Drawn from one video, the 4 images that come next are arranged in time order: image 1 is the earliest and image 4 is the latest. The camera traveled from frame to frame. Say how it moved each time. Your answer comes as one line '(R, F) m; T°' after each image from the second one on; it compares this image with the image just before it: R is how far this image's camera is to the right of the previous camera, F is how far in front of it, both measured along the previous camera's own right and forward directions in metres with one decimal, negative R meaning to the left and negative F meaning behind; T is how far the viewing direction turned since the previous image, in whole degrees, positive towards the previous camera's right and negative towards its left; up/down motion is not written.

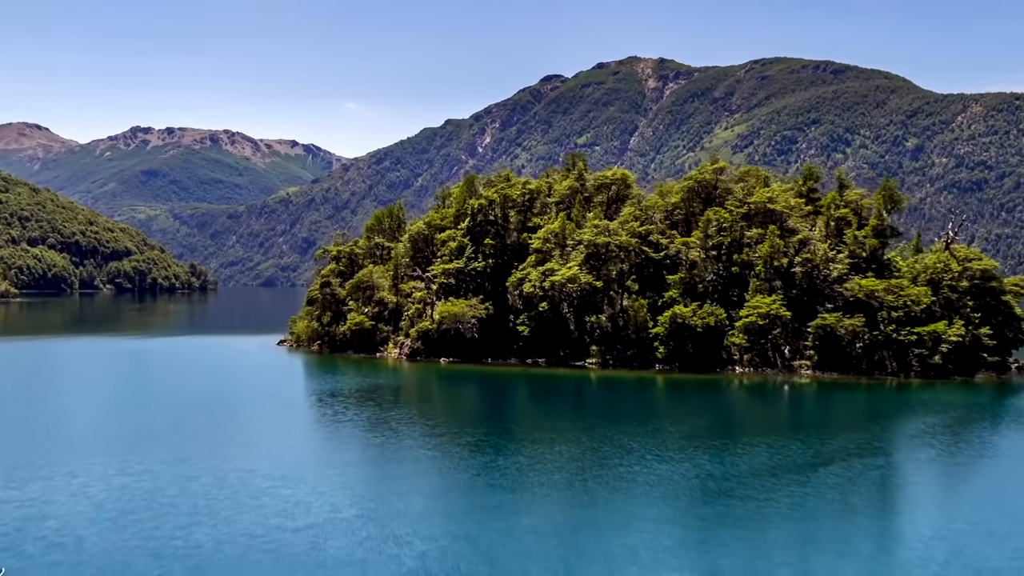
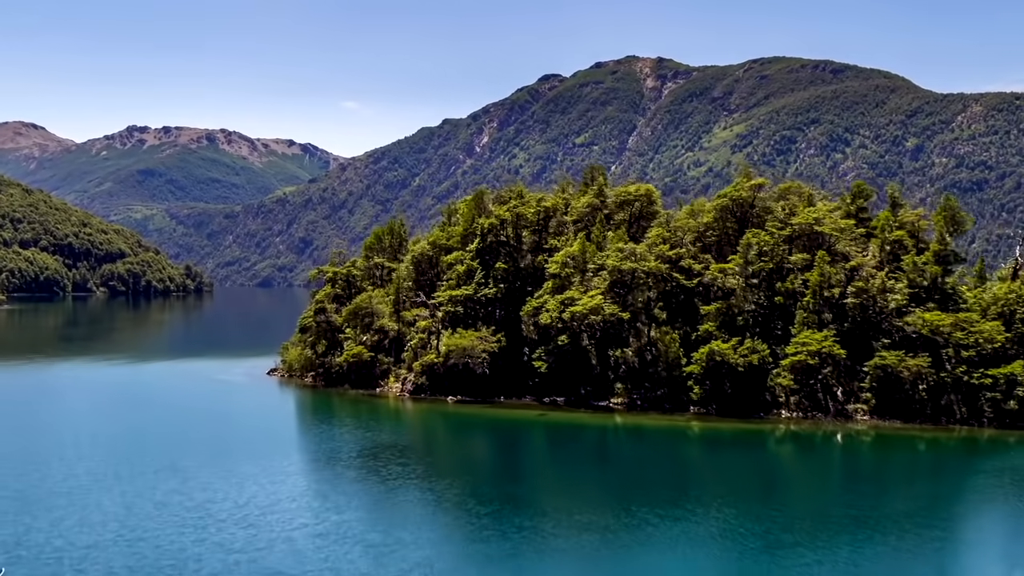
(-1.5, +9.5) m; 0°
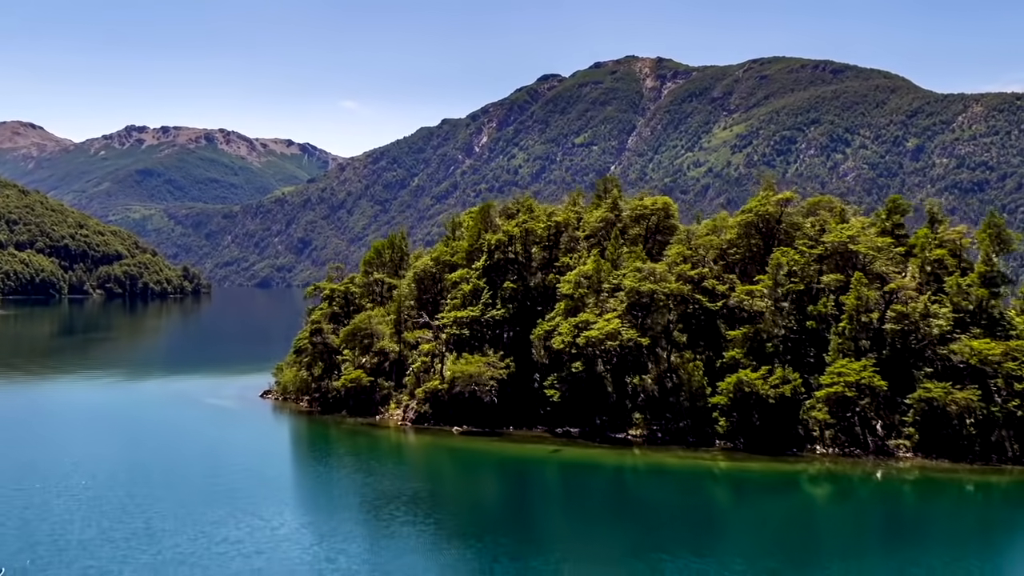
(-0.9, +5.8) m; 0°
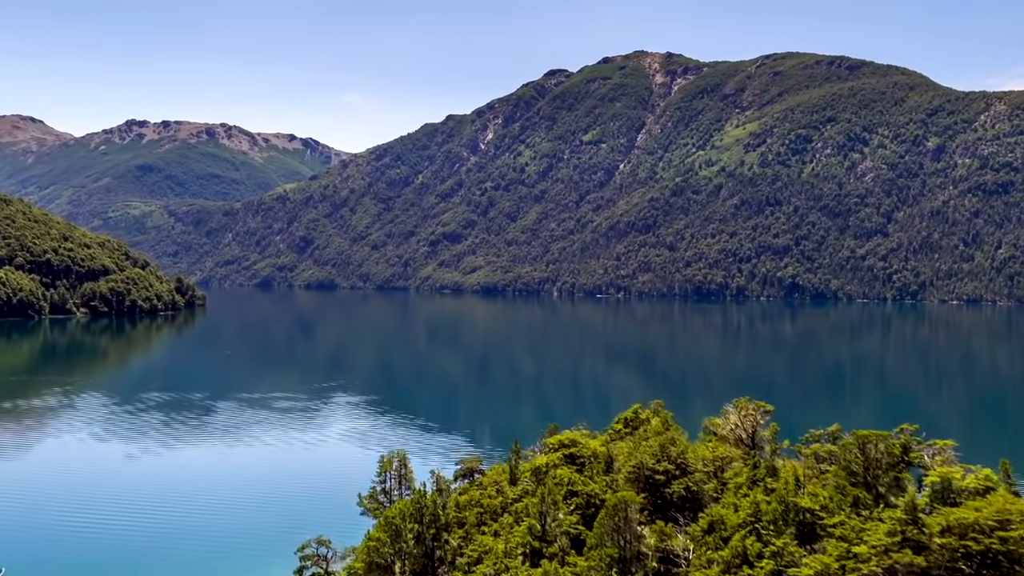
(-7.2, +48.4) m; 0°
